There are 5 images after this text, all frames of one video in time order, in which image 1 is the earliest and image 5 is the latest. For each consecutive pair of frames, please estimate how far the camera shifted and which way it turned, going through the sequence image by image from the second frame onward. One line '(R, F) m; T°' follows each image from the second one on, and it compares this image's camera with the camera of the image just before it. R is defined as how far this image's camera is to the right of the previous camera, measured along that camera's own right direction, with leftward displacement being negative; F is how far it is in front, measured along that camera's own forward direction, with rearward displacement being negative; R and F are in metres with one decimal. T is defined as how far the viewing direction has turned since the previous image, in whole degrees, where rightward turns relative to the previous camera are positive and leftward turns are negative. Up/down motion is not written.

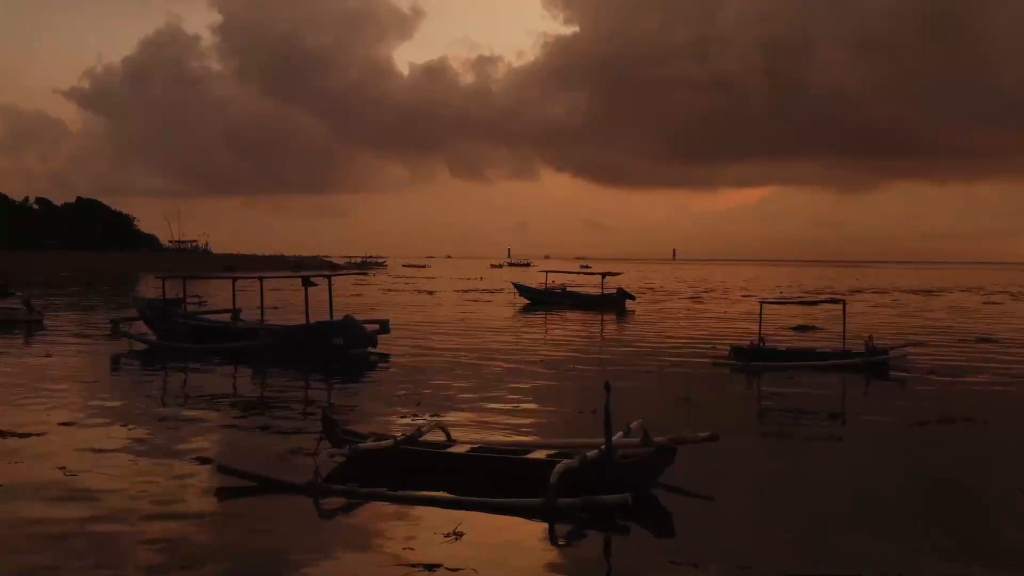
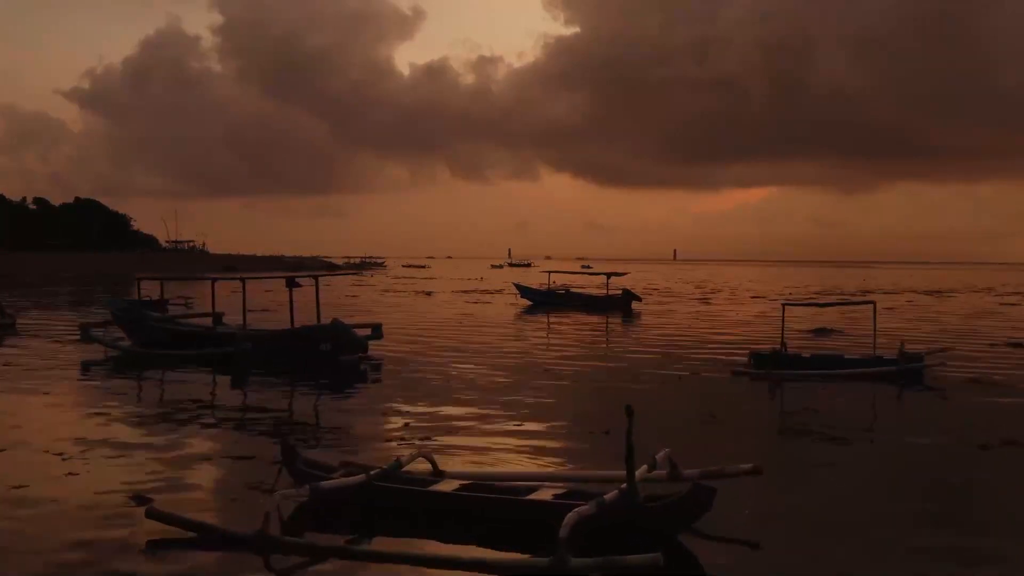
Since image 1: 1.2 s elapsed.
(0.0, +1.2) m; 0°
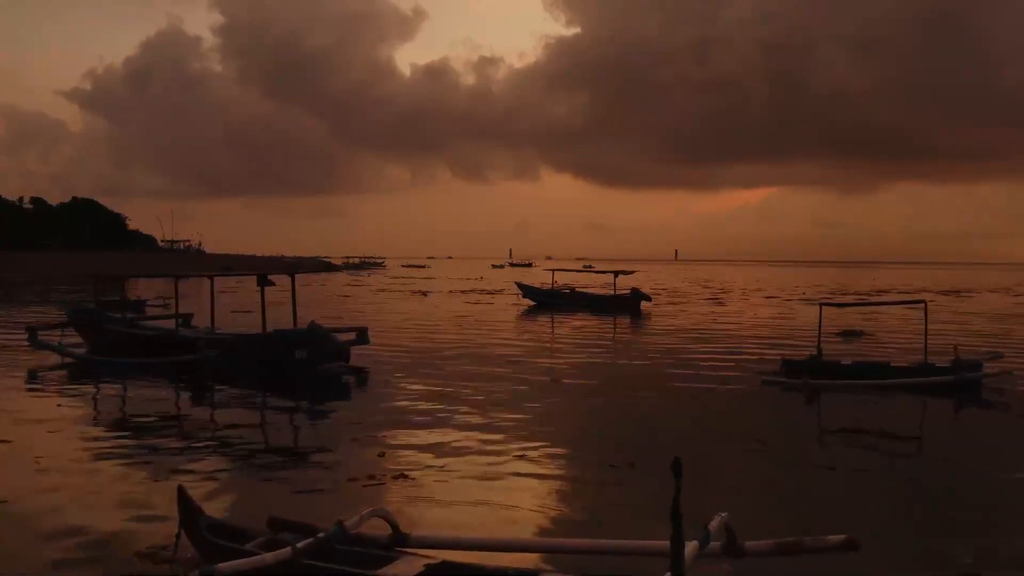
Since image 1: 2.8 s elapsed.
(0.0, +1.7) m; 0°
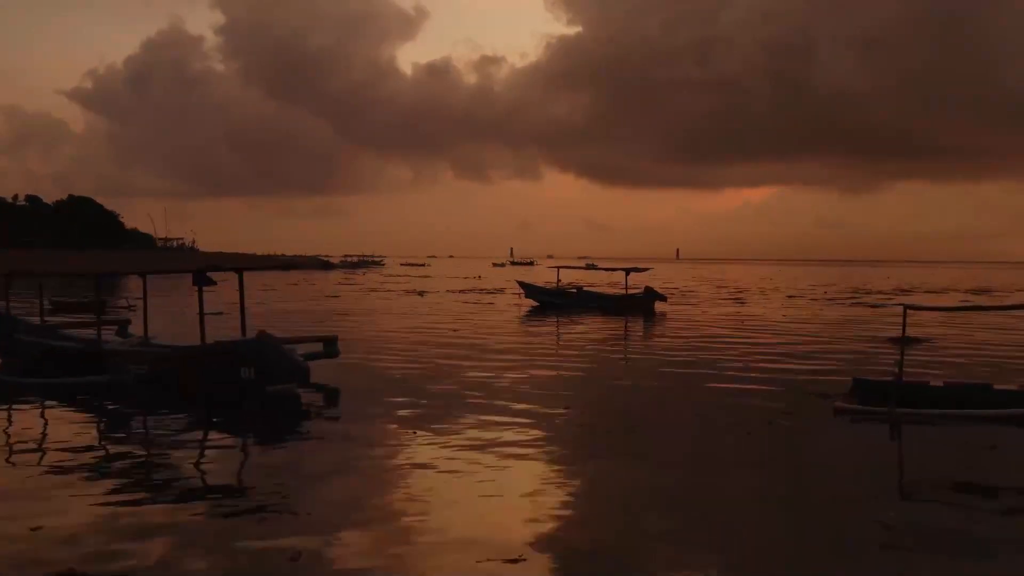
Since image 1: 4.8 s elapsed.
(0.0, +2.5) m; 0°
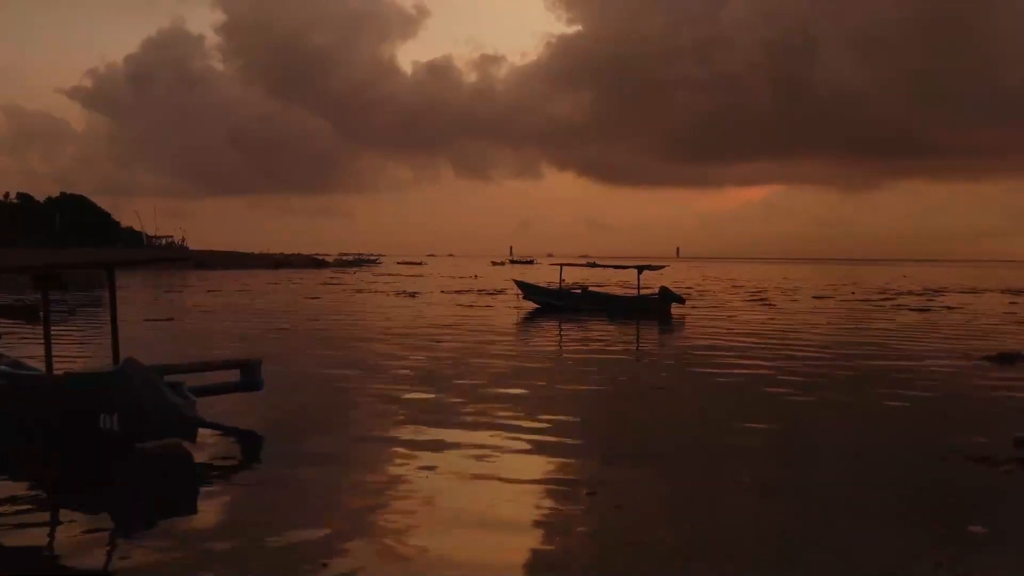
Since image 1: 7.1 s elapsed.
(+0.1, +3.0) m; 0°
